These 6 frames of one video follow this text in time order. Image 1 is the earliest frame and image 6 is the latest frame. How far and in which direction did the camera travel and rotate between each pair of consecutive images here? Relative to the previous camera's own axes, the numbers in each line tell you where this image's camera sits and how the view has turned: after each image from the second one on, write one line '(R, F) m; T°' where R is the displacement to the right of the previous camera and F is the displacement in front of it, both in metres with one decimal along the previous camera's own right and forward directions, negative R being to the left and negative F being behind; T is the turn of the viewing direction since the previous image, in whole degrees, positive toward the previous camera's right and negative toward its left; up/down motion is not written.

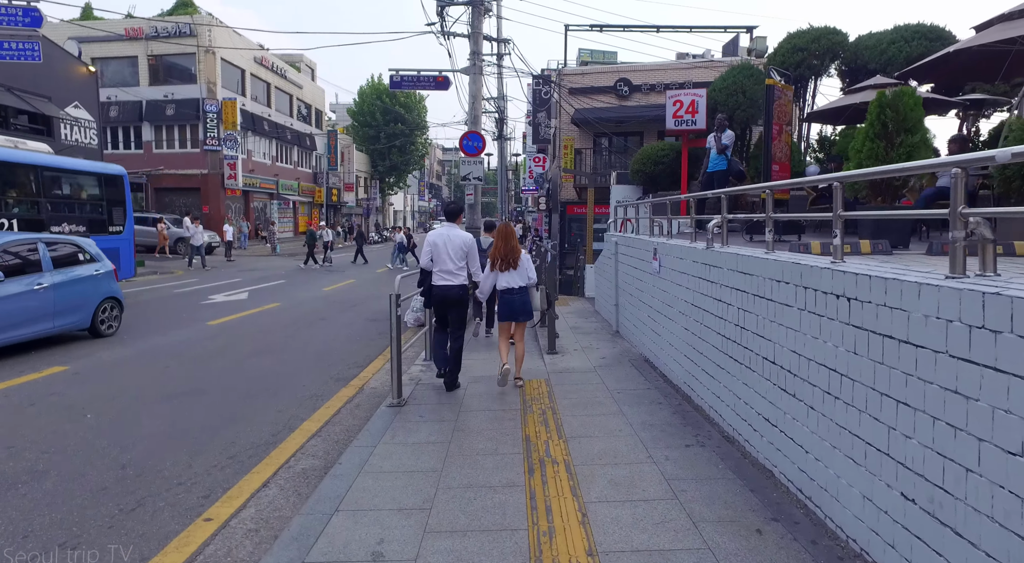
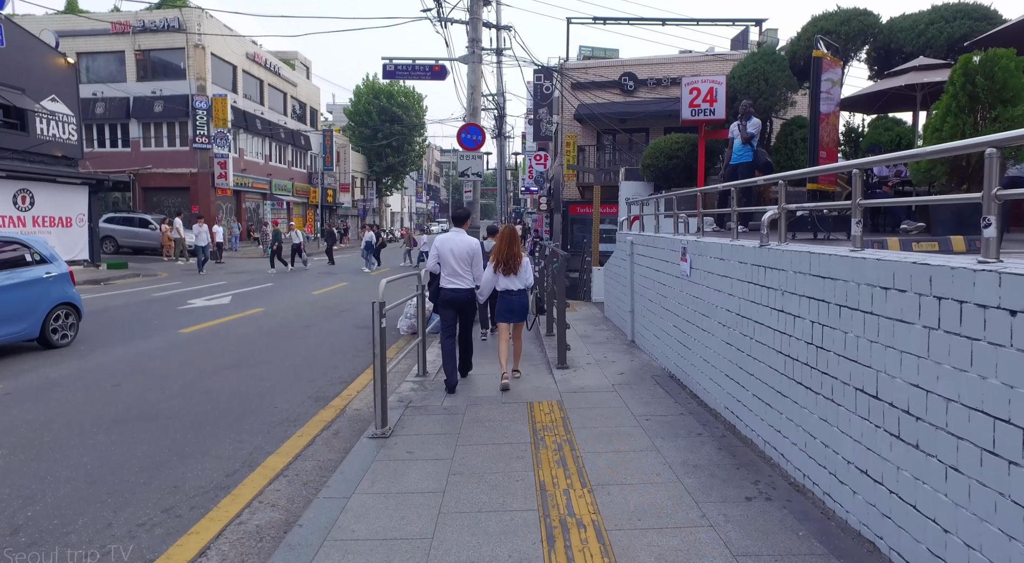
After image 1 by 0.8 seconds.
(-0.1, +1.0) m; 0°
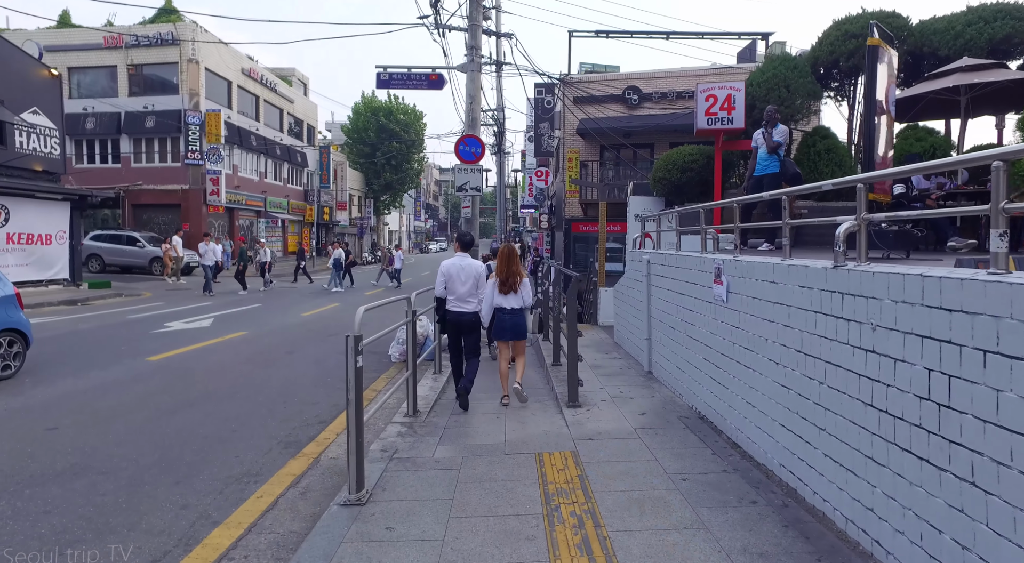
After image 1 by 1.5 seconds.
(0.0, +1.0) m; 0°
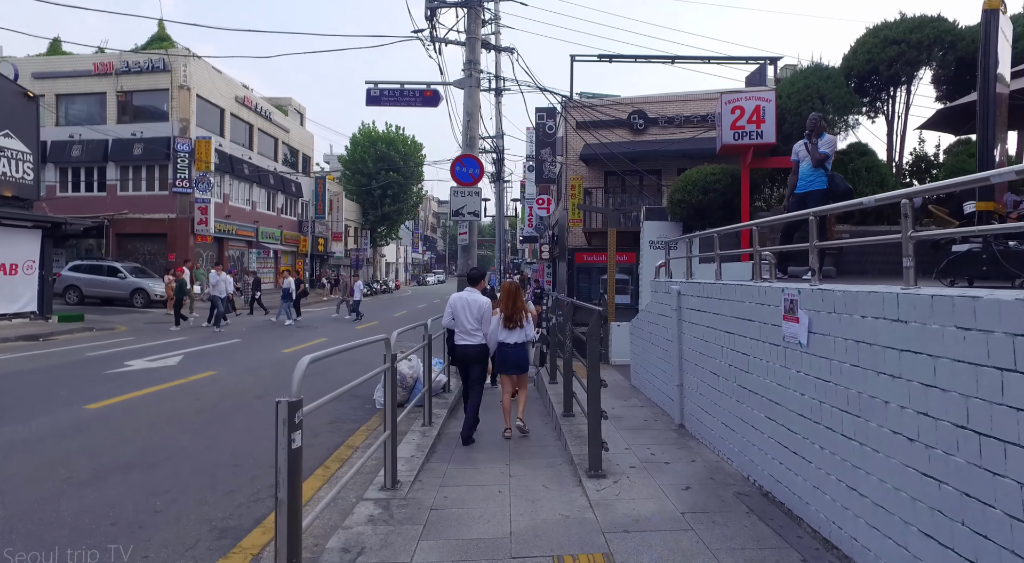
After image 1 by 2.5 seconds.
(-0.1, +1.3) m; 0°
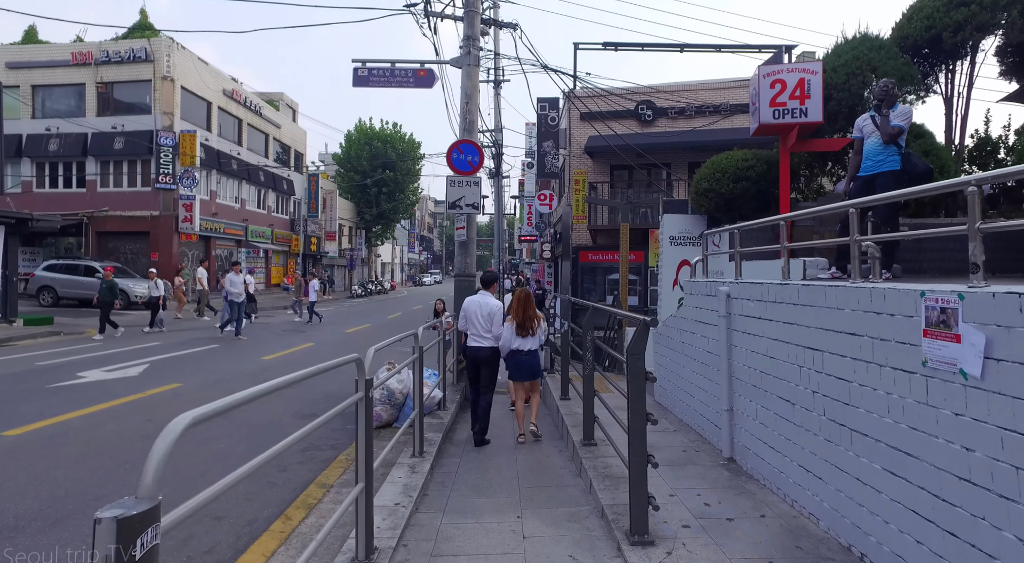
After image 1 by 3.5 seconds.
(-0.1, +1.3) m; 0°
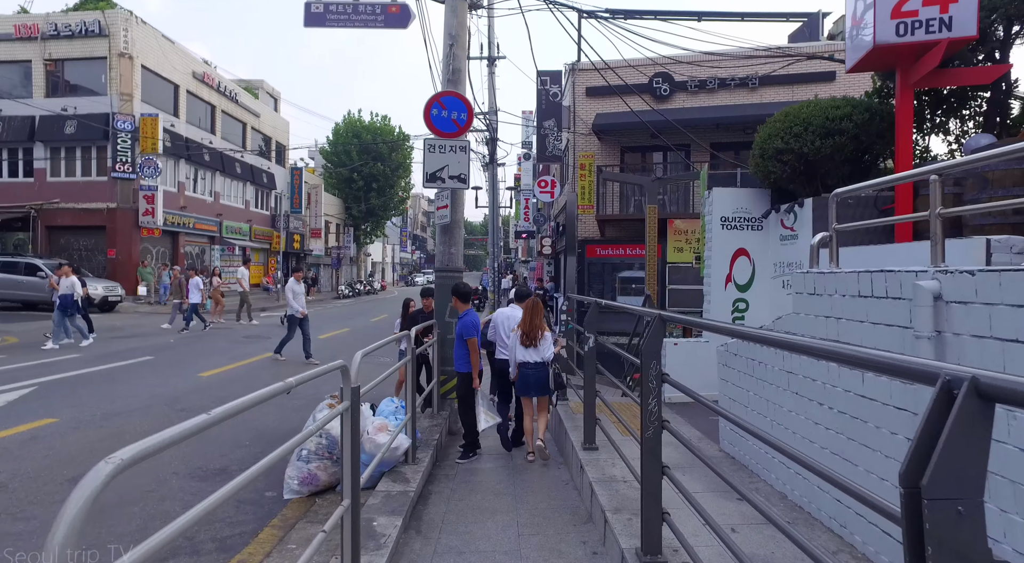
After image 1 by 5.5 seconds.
(0.0, +2.8) m; 0°
